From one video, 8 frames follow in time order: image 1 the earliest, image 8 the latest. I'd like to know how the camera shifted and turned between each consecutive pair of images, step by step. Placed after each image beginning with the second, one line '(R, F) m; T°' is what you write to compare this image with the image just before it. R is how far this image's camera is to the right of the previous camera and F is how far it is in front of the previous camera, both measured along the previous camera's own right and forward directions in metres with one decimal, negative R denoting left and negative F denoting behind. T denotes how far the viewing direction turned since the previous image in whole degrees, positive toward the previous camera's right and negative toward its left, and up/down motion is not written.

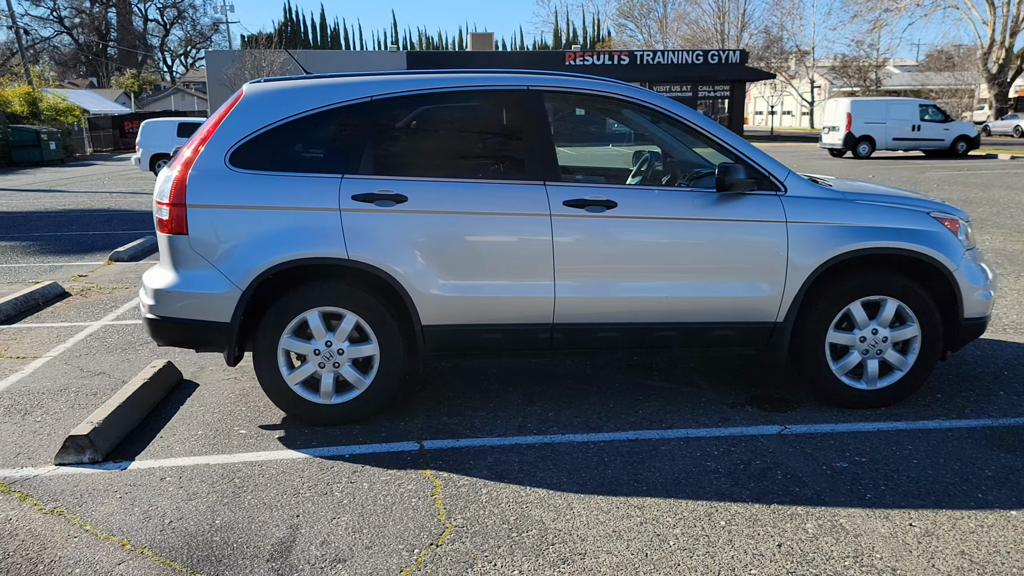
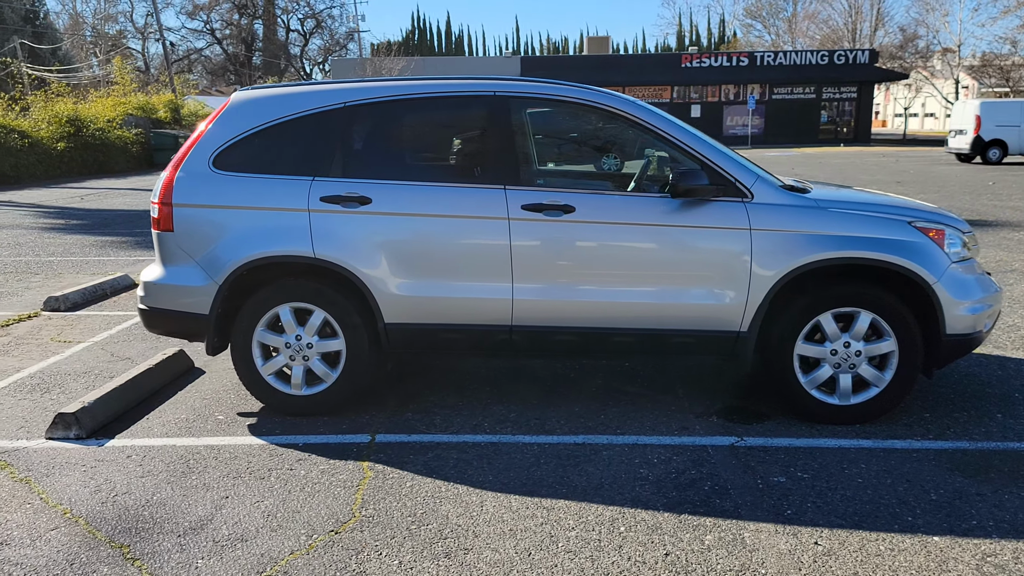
(+0.8, 0.0) m; -8°
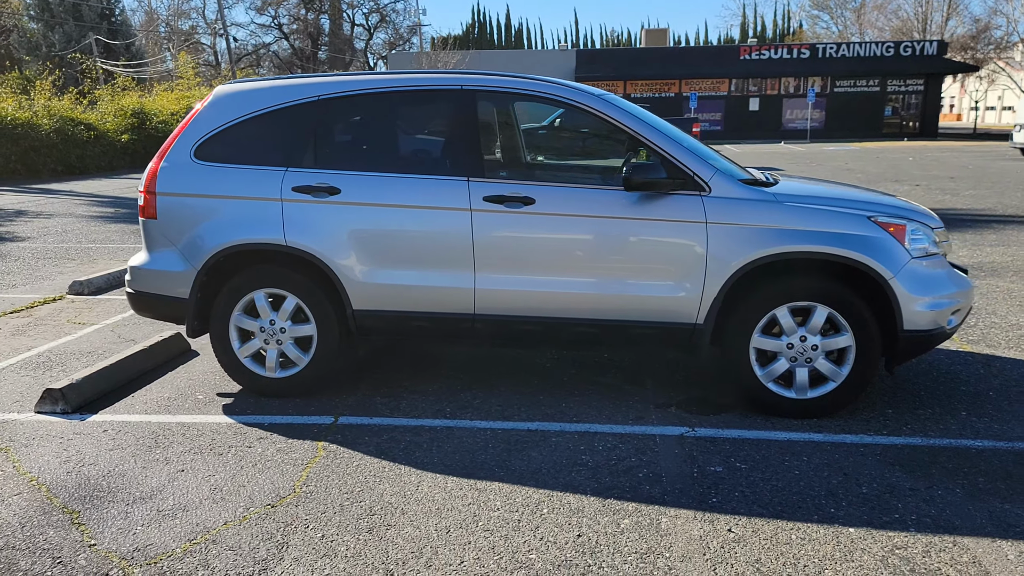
(+0.5, -0.1) m; -4°
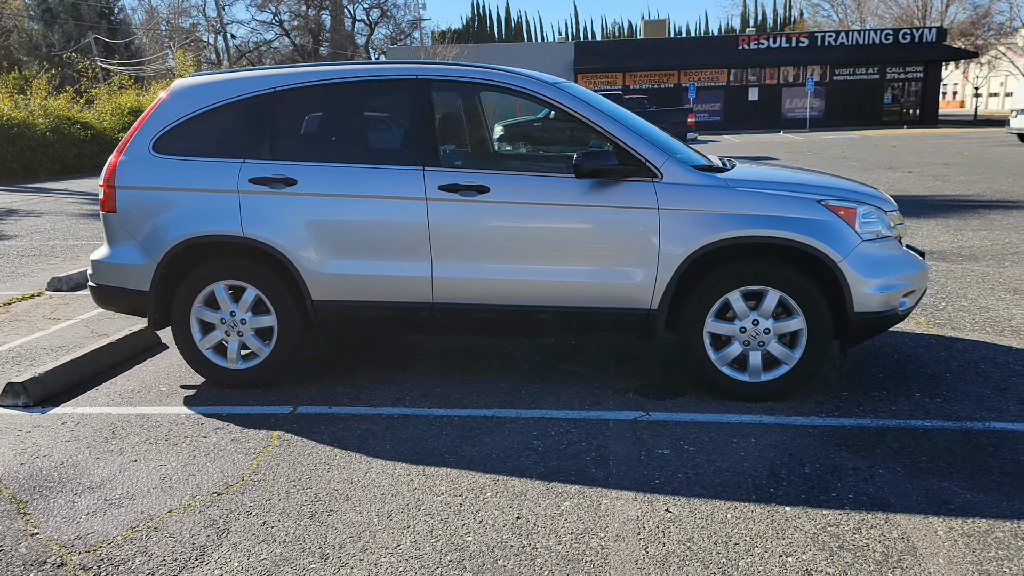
(+0.2, 0.0) m; 0°
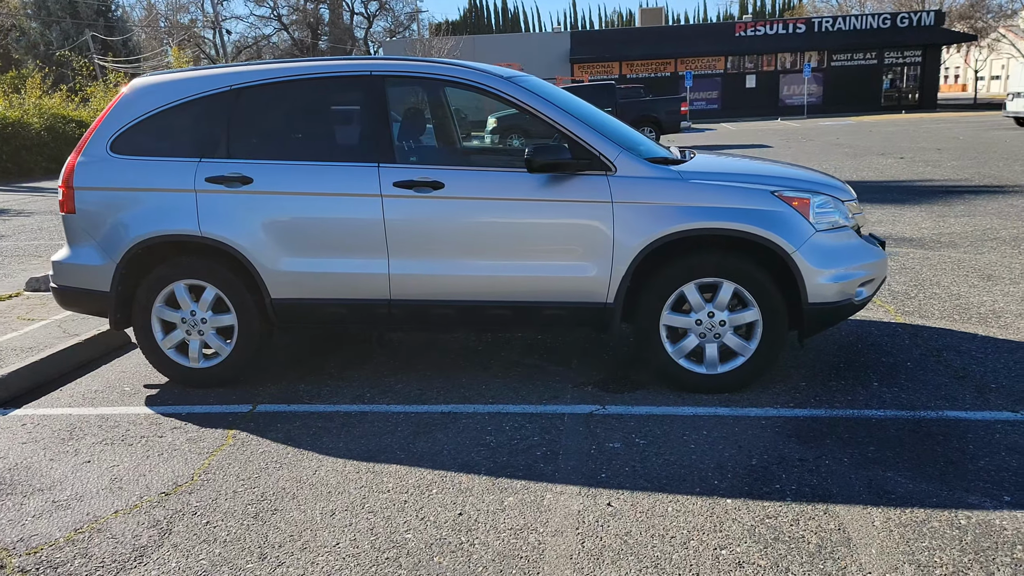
(+0.2, 0.0) m; 0°
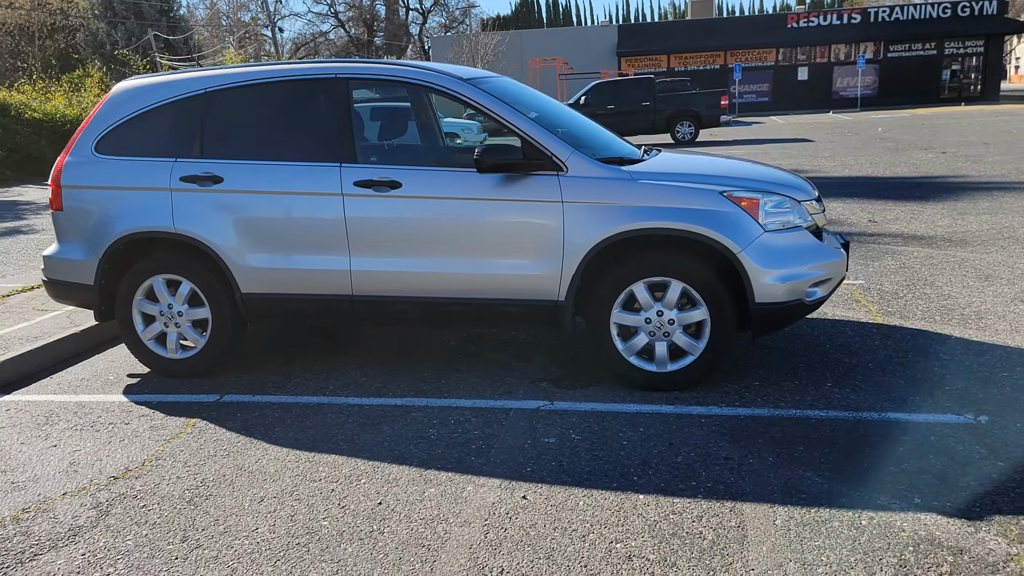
(+0.5, -0.1) m; -3°
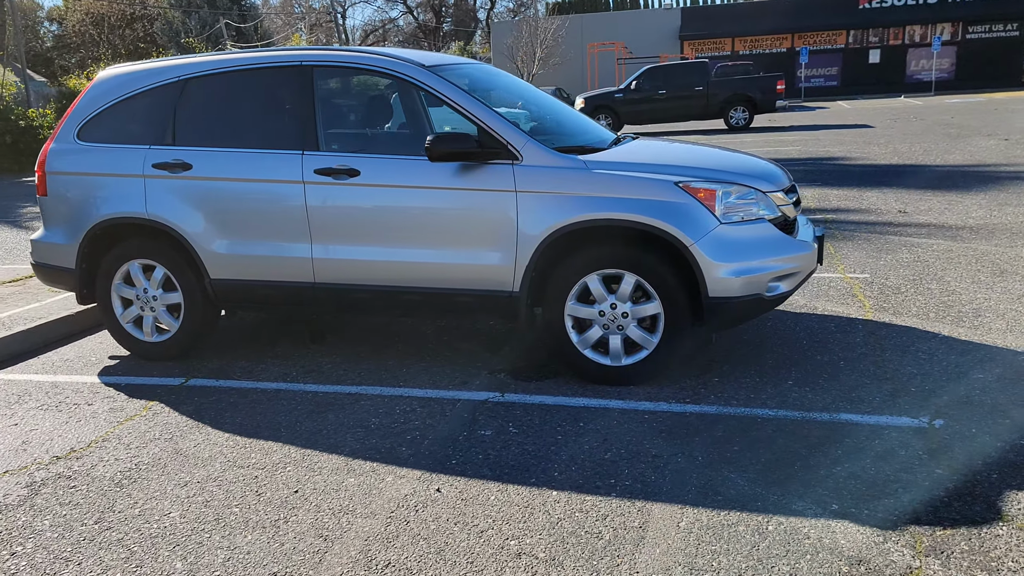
(+0.5, +0.1) m; -4°
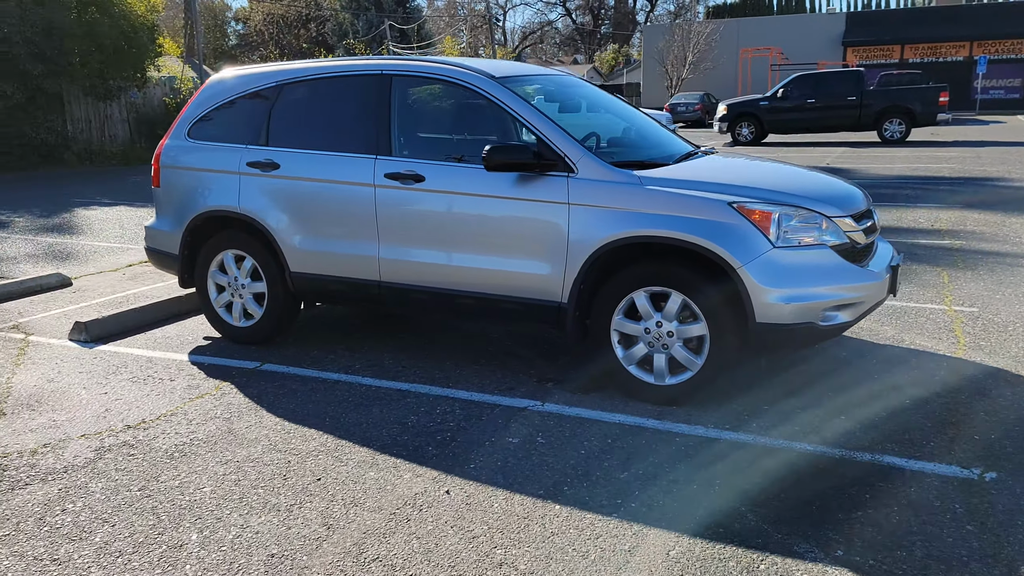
(+0.5, 0.0) m; -10°
